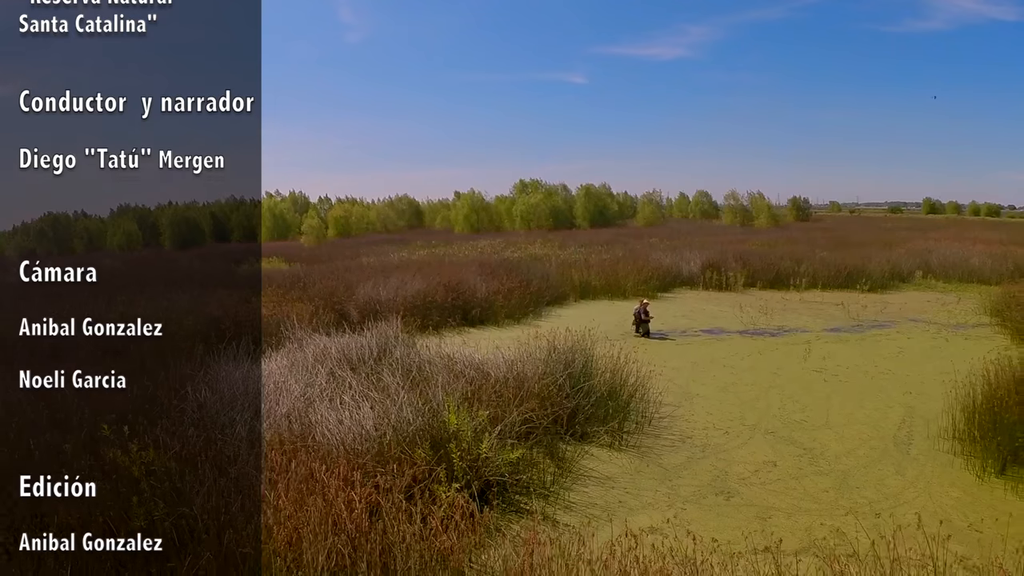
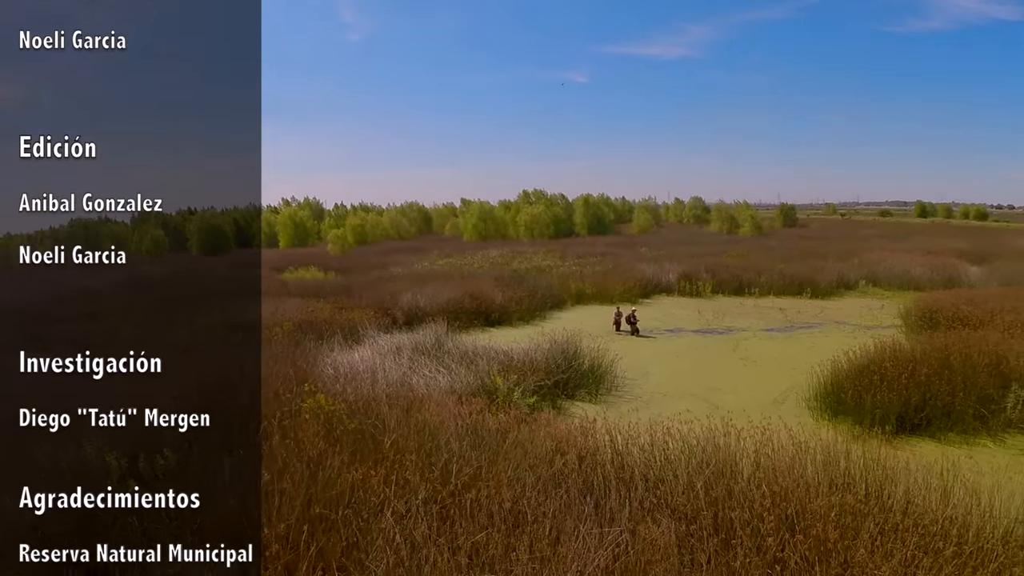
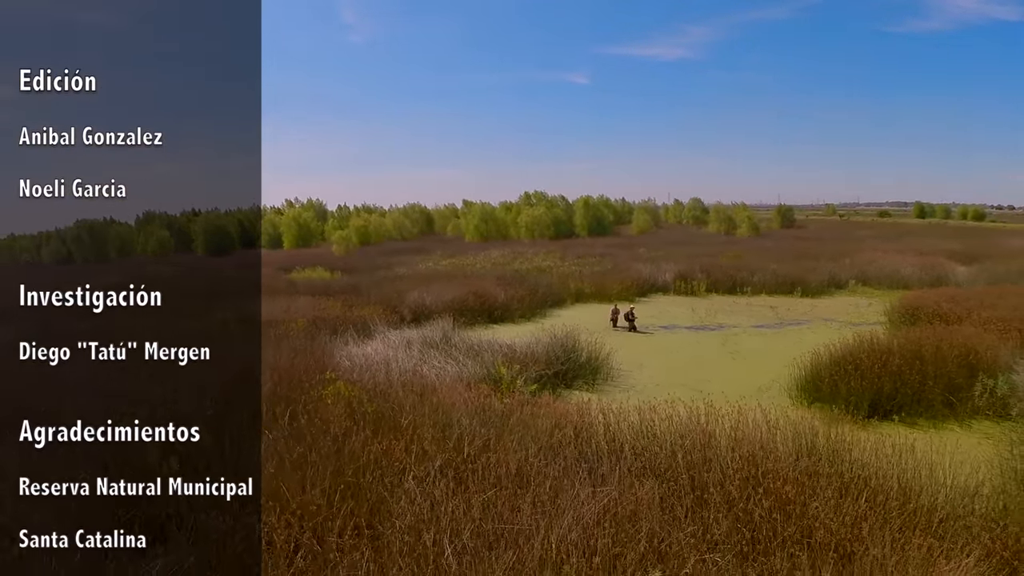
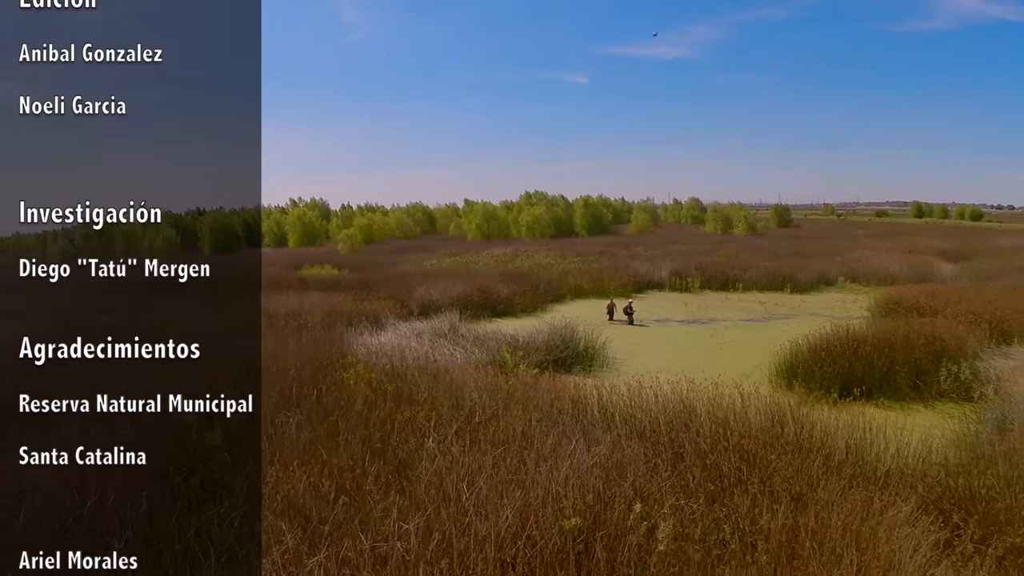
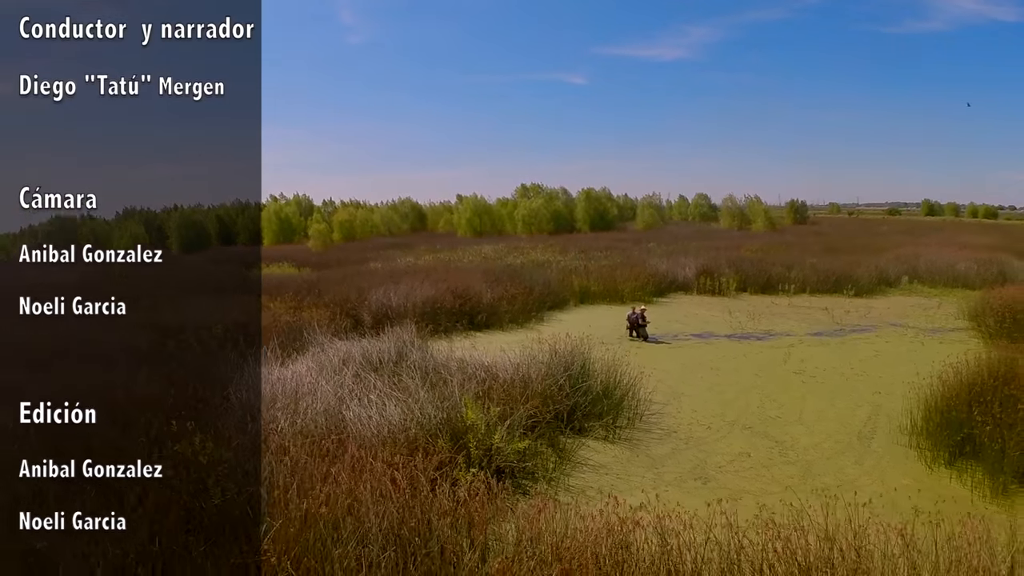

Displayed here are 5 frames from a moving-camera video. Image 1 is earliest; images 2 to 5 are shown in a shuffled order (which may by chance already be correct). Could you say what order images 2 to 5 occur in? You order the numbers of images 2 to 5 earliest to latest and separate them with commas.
5, 2, 3, 4
